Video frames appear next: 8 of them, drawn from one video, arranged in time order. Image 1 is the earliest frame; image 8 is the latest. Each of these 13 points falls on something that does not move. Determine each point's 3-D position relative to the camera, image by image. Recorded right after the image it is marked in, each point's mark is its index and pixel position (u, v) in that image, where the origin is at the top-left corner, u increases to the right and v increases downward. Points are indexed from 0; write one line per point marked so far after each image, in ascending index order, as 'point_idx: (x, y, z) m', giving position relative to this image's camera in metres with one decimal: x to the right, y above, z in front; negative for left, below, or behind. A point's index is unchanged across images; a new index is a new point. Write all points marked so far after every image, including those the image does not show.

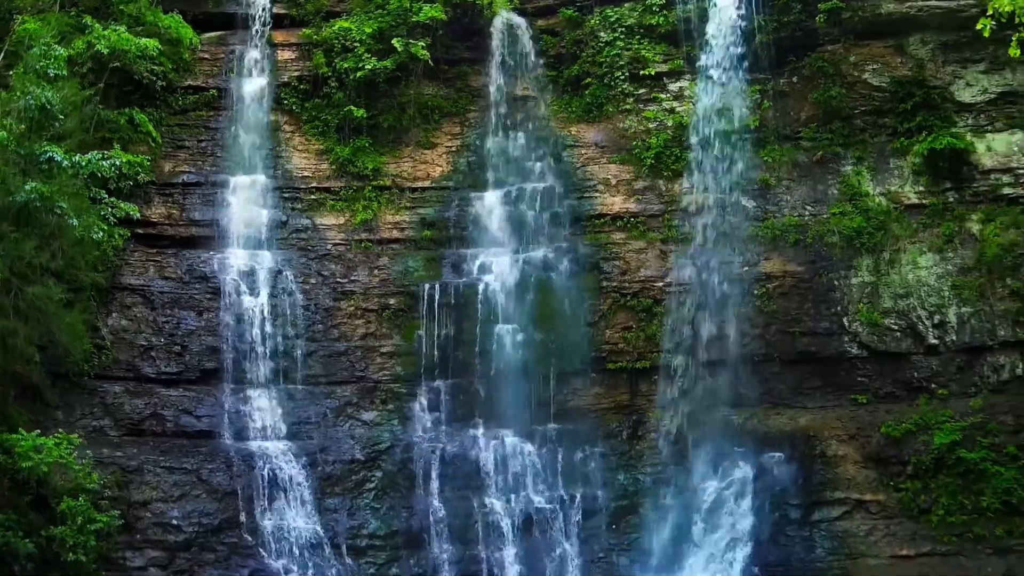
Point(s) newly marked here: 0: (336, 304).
0: (-3.1, -0.2, +11.9) m
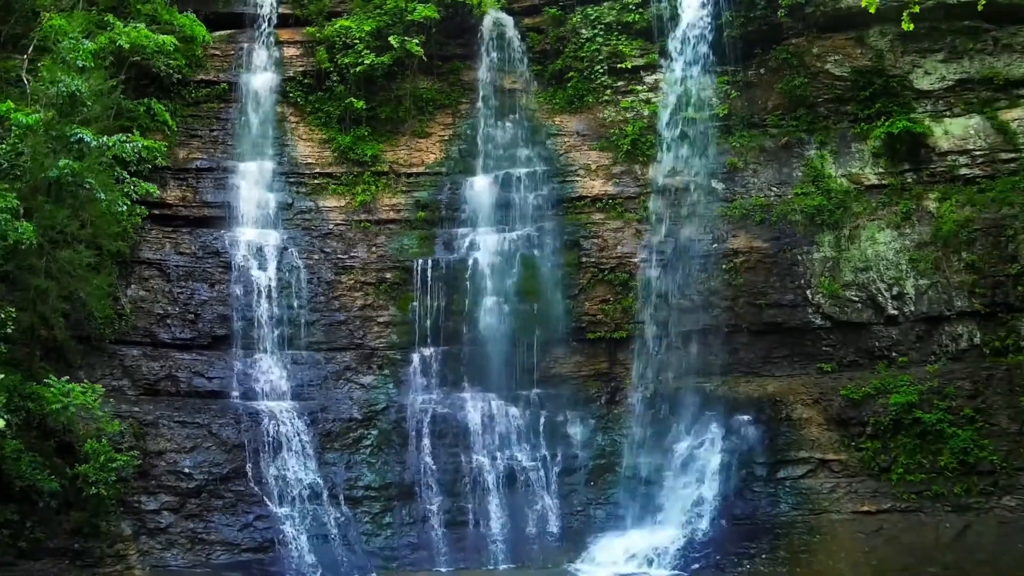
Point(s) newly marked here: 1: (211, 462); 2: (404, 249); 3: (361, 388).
0: (-3.3, +0.2, +12.8) m
1: (-4.5, -2.6, +10.0) m
2: (-2.1, +0.8, +13.2) m
3: (-2.7, -1.7, +11.8) m
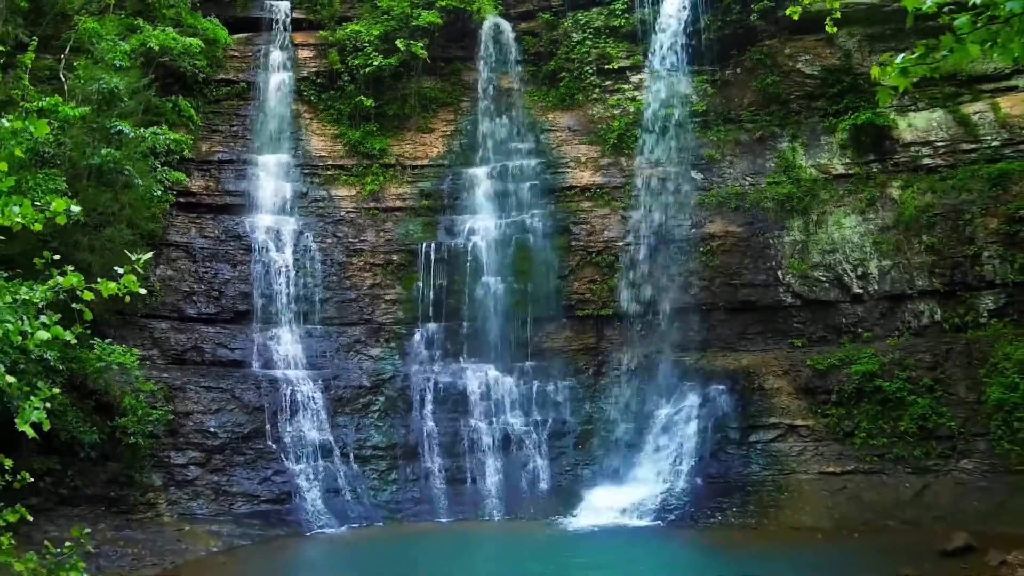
0: (-3.4, +0.6, +13.9) m
1: (-4.7, -2.3, +11.1) m
2: (-2.2, +1.2, +14.3) m
3: (-2.8, -1.3, +12.8) m
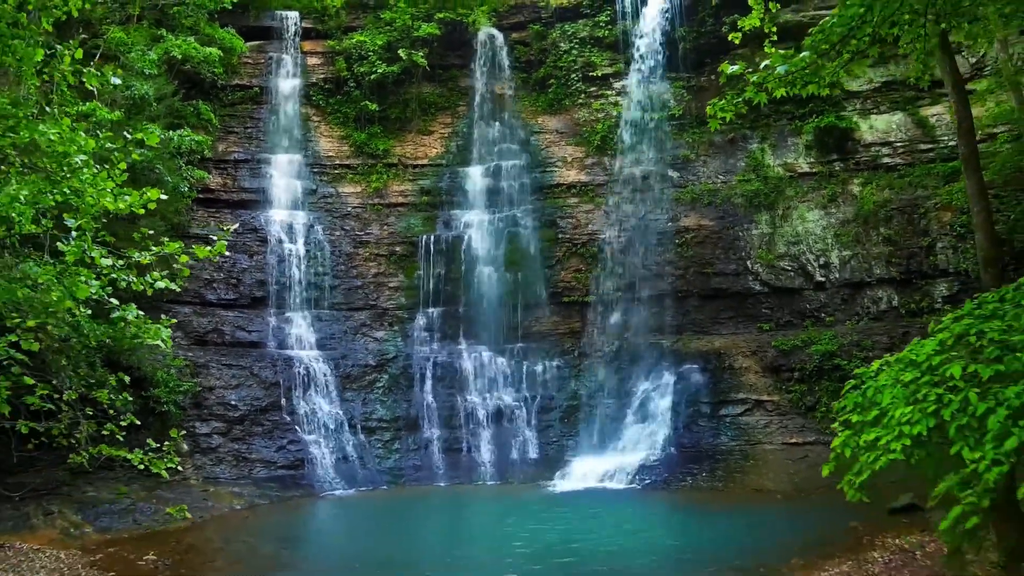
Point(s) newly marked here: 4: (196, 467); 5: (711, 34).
0: (-3.6, +0.8, +15.1) m
1: (-4.8, -2.0, +12.3) m
2: (-2.4, +1.4, +15.5) m
3: (-2.9, -1.1, +14.0) m
4: (-5.1, -2.9, +10.7) m
5: (+4.8, +6.1, +15.9) m
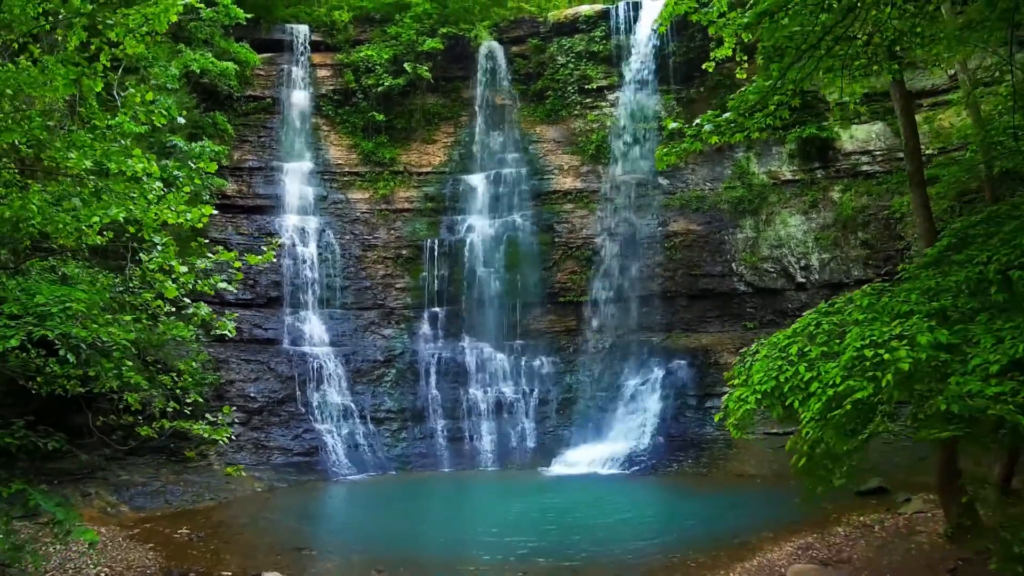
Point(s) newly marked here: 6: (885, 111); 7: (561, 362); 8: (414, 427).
0: (-3.6, +0.8, +16.0) m
1: (-4.8, -2.0, +13.2) m
2: (-2.4, +1.4, +16.4) m
3: (-2.9, -1.1, +15.0) m
4: (-5.2, -2.9, +11.6) m
5: (+4.8, +6.1, +16.8) m
6: (+8.5, +4.0, +15.4) m
7: (+1.1, -1.7, +14.9) m
8: (-2.0, -2.9, +13.7) m
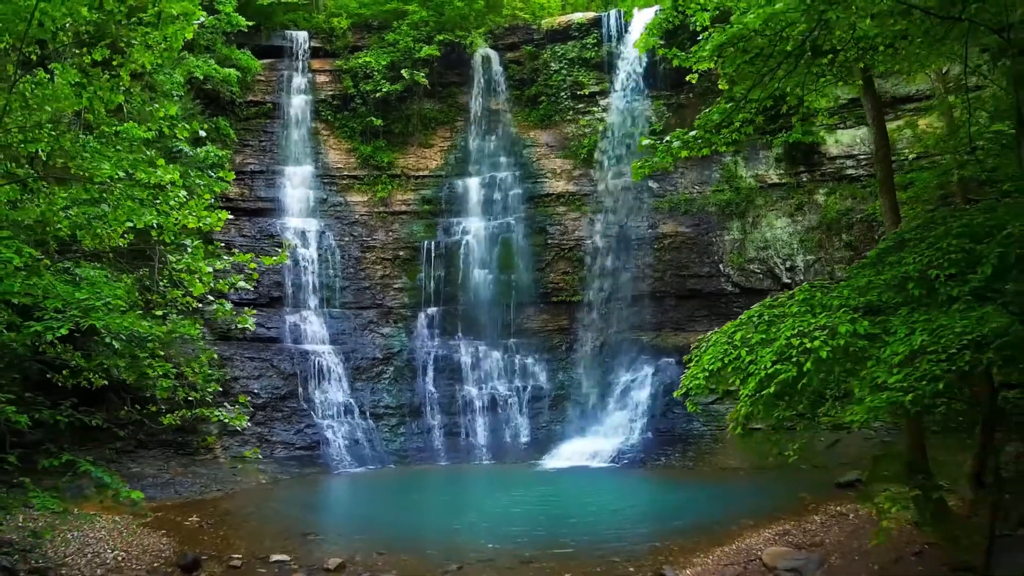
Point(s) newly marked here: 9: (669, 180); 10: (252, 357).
0: (-3.7, +0.8, +16.5) m
1: (-5.0, -2.0, +13.6) m
2: (-2.5, +1.4, +16.9) m
3: (-3.1, -1.1, +15.4) m
4: (-5.3, -2.9, +12.1) m
5: (+4.6, +6.1, +17.3) m
6: (+8.4, +4.0, +15.9) m
7: (+1.0, -1.7, +15.4) m
8: (-2.2, -2.9, +14.1) m
9: (+4.0, +2.7, +16.6) m
10: (-5.5, -1.5, +13.9) m
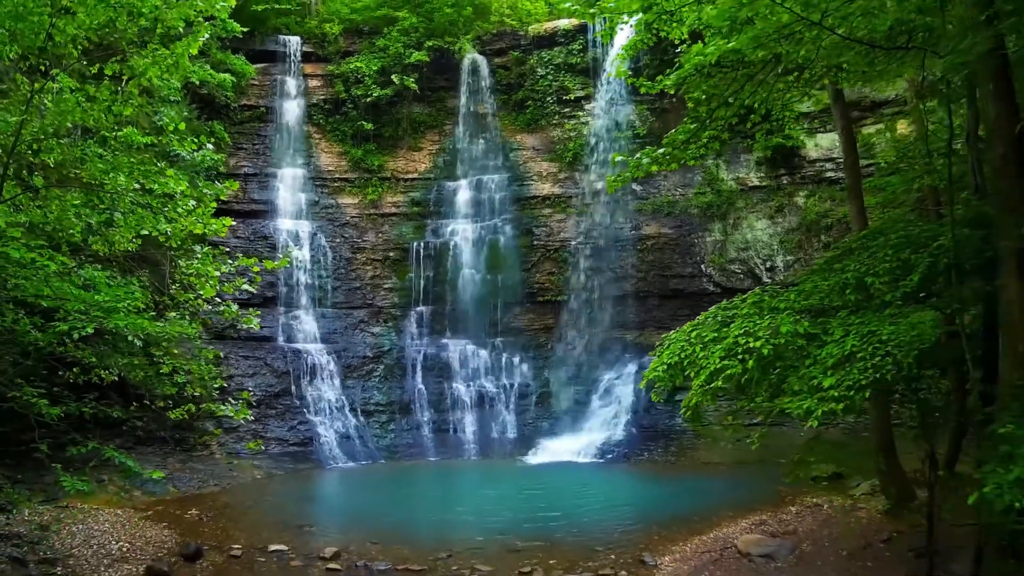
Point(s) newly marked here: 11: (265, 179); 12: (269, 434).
0: (-4.0, +0.8, +16.8) m
1: (-5.2, -2.0, +14.0) m
2: (-2.8, +1.4, +17.2) m
3: (-3.4, -1.1, +15.8) m
4: (-5.5, -2.9, +12.4) m
5: (+4.3, +6.1, +17.7) m
6: (+8.1, +4.0, +16.4) m
7: (+0.7, -1.7, +15.8) m
8: (-2.4, -2.9, +14.5) m
9: (+3.6, +2.7, +17.0) m
10: (-5.8, -1.5, +14.3) m
11: (-6.5, +2.9, +17.2) m
12: (-4.9, -2.9, +13.2) m
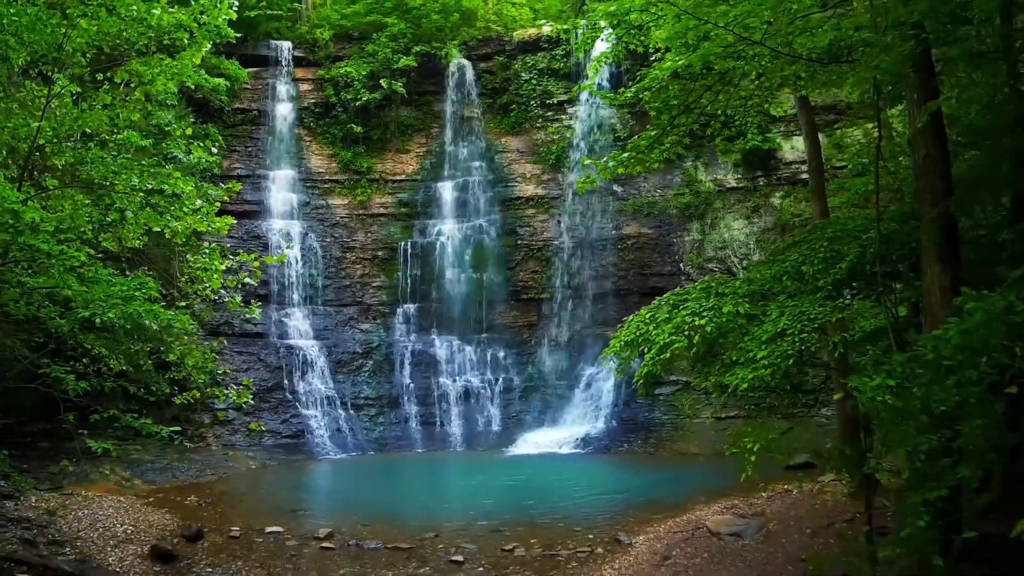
0: (-4.4, +0.9, +17.2) m
1: (-5.5, -2.0, +14.4) m
2: (-3.2, +1.4, +17.7) m
3: (-3.7, -1.1, +16.2) m
4: (-5.8, -2.9, +12.8) m
5: (+3.9, +6.2, +18.3) m
6: (+7.7, +4.1, +17.1) m
7: (+0.3, -1.6, +16.3) m
8: (-2.8, -2.9, +15.0) m
9: (+3.3, +2.8, +17.6) m
10: (-6.1, -1.4, +14.7) m
11: (-6.9, +2.9, +17.6) m
12: (-5.2, -2.9, +13.6) m
